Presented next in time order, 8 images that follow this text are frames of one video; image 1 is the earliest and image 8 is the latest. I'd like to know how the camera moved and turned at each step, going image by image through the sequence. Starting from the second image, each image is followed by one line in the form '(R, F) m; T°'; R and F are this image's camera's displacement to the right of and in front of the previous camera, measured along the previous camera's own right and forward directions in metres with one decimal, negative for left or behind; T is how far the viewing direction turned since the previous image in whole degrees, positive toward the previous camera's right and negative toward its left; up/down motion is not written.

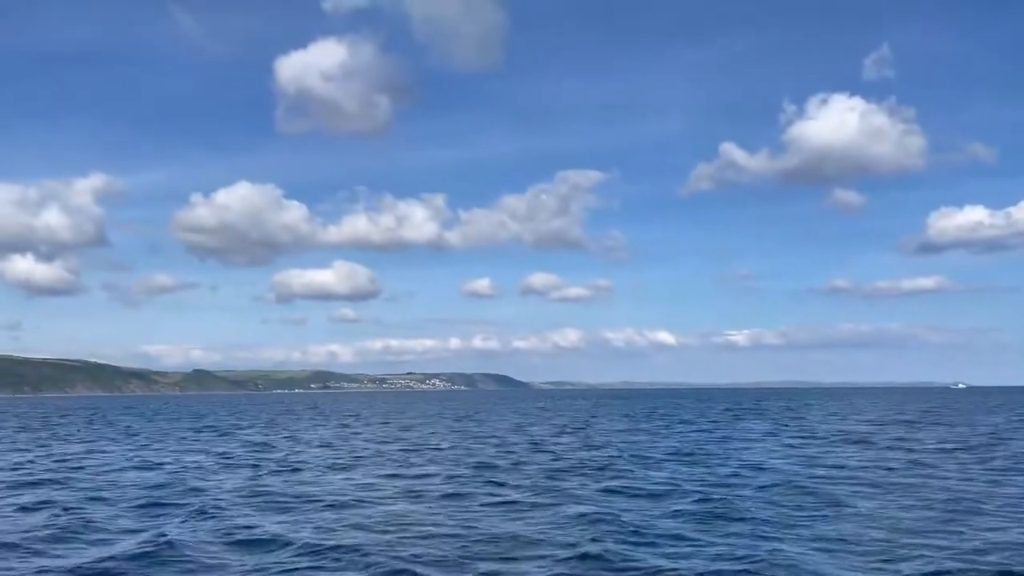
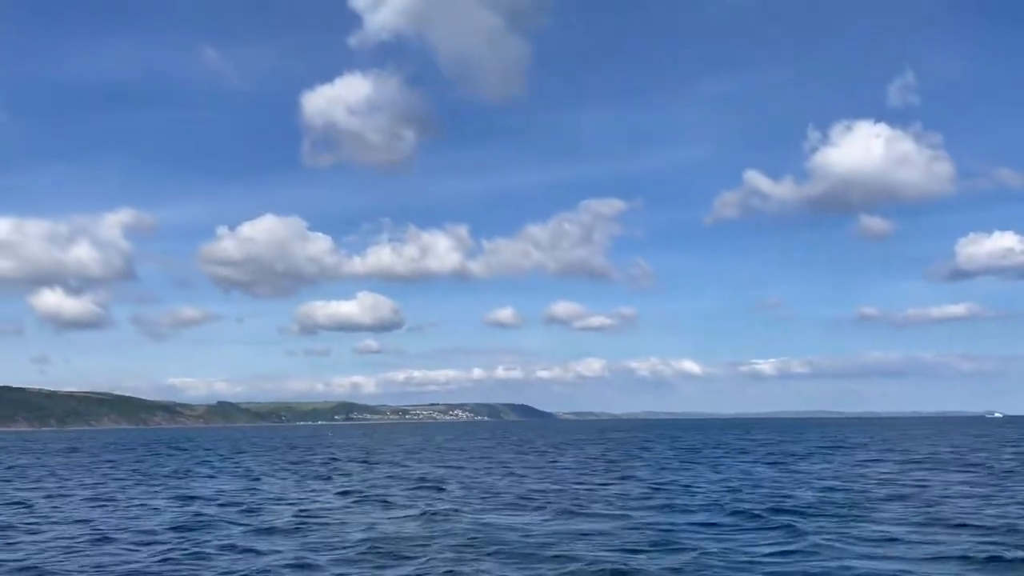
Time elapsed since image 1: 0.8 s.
(-1.2, +0.8) m; -2°
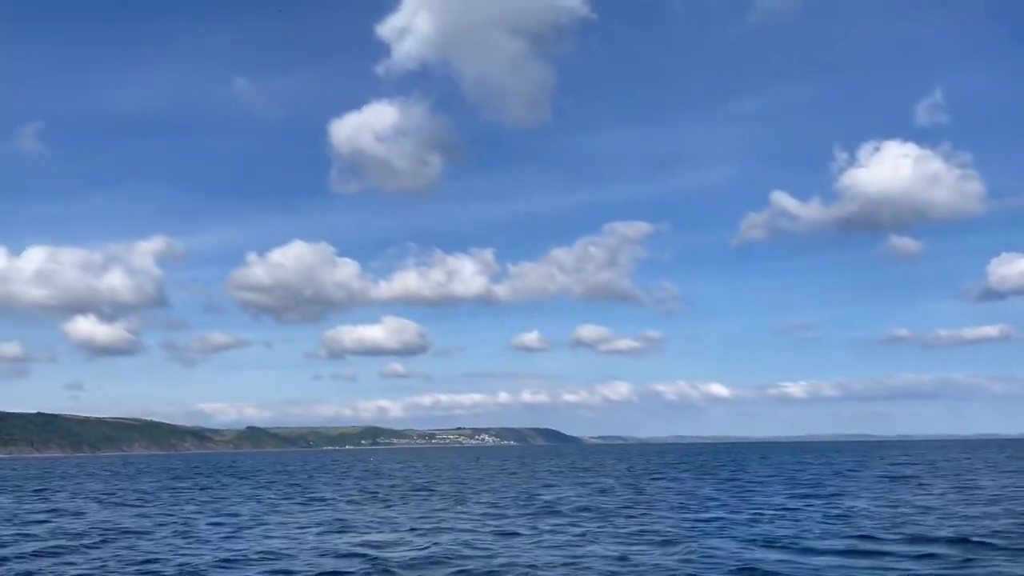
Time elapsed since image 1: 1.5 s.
(-0.4, -0.5) m; -2°
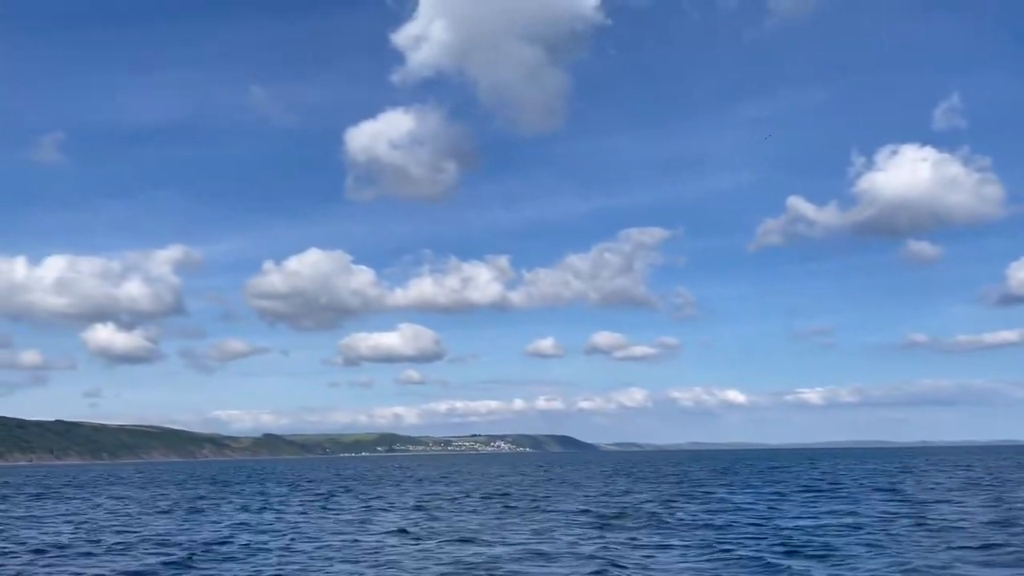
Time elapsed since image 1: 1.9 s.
(-2.0, -0.2) m; -1°
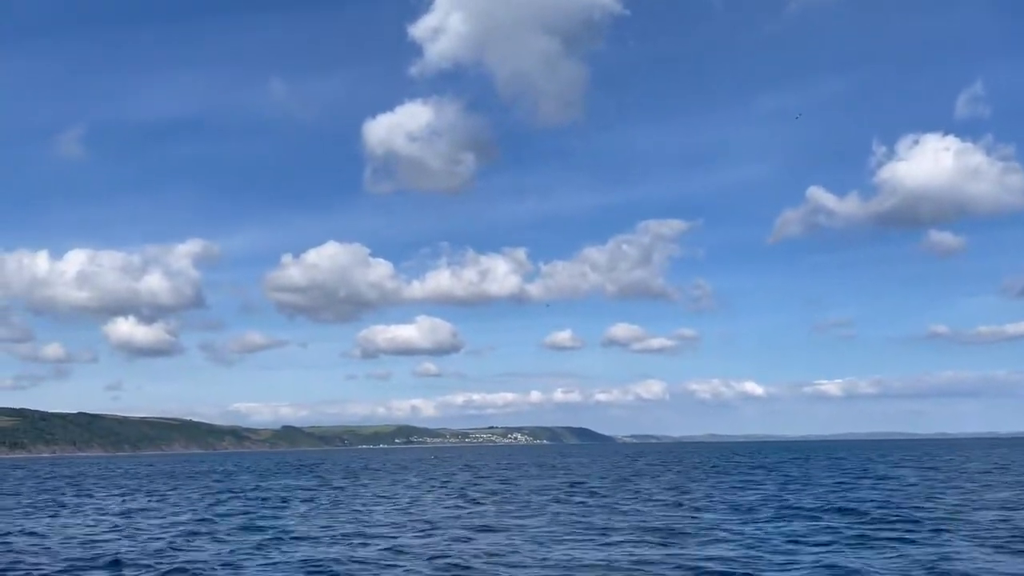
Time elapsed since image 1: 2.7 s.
(-2.8, 0.0) m; -1°
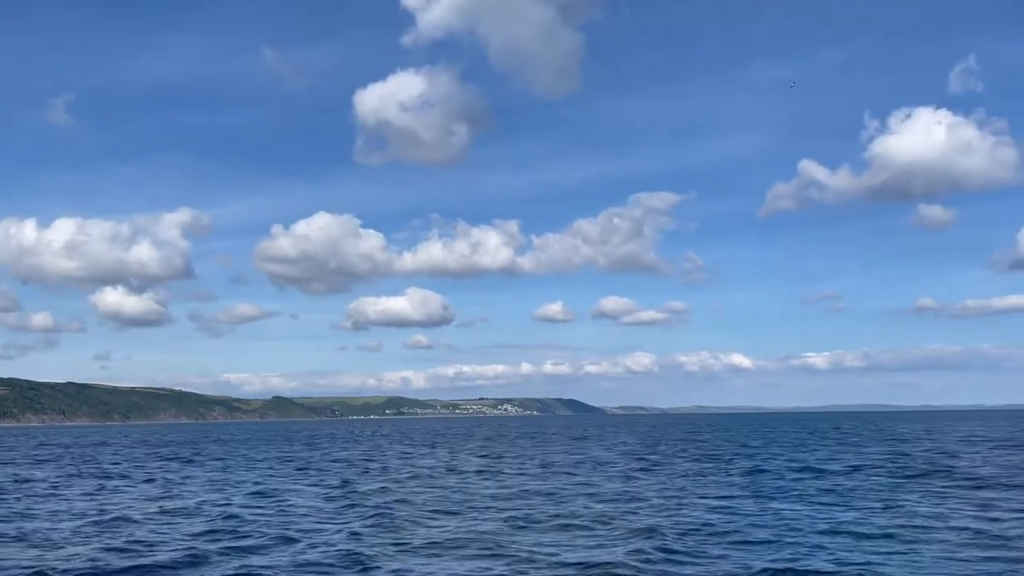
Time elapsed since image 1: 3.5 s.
(-0.6, 0.0) m; +1°
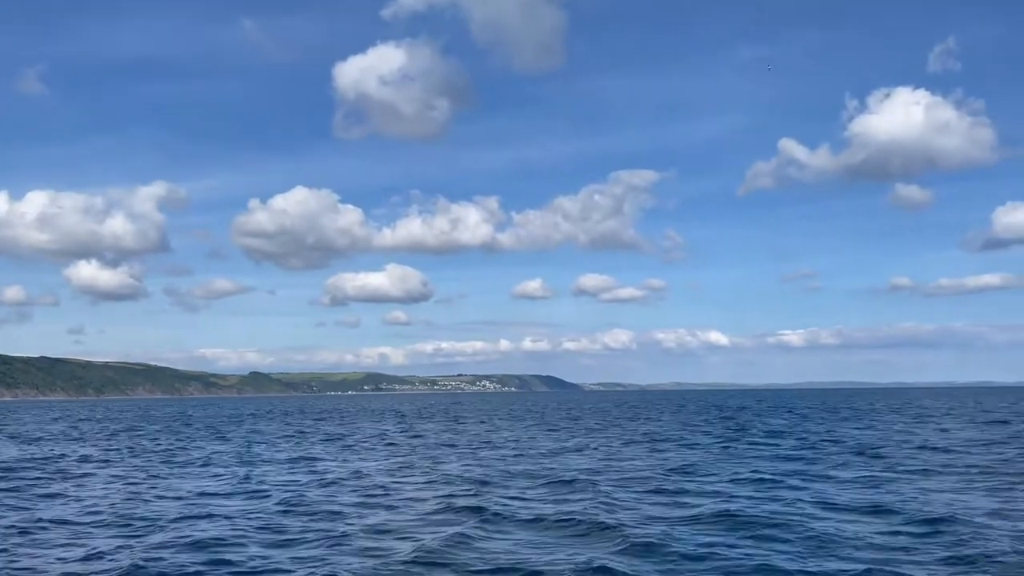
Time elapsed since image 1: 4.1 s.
(-0.4, +0.4) m; +2°
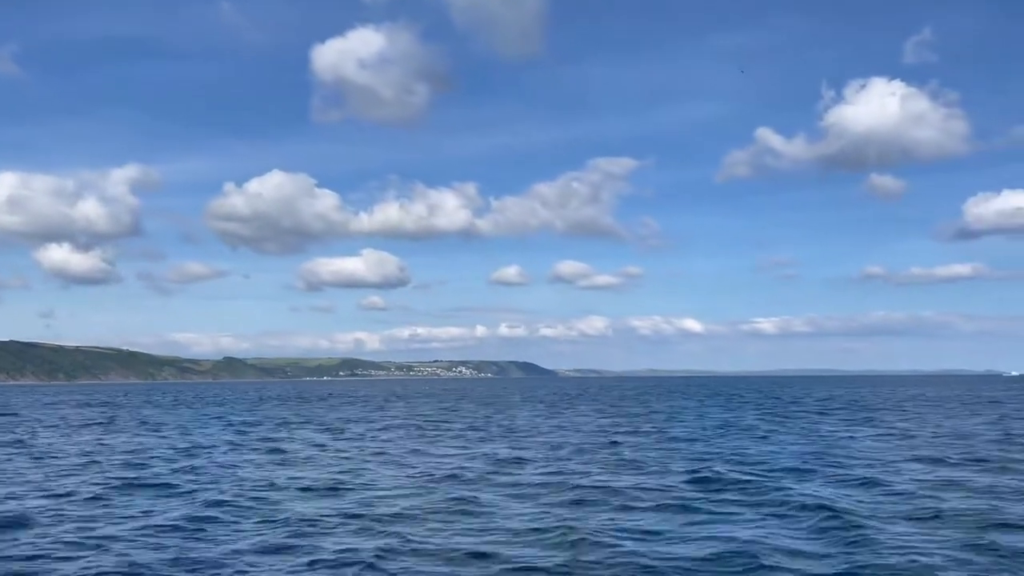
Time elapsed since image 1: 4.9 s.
(-1.4, -0.6) m; +2°
